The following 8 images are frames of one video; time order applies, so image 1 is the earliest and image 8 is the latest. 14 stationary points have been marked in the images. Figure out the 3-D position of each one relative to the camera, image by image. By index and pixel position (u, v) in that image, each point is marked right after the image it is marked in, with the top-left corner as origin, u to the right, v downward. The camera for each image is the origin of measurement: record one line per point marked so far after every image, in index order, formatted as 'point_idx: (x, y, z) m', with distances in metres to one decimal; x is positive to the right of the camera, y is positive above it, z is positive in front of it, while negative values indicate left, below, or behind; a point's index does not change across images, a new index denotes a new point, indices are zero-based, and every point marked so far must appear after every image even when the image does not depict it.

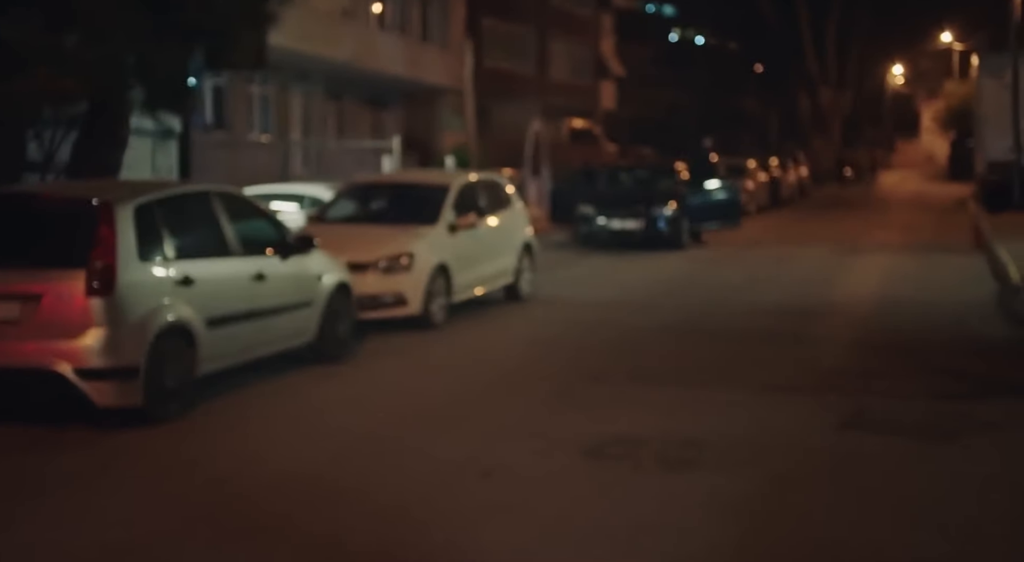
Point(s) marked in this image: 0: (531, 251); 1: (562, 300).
0: (+0.3, +0.4, +14.7) m
1: (+0.7, -0.2, +14.7) m
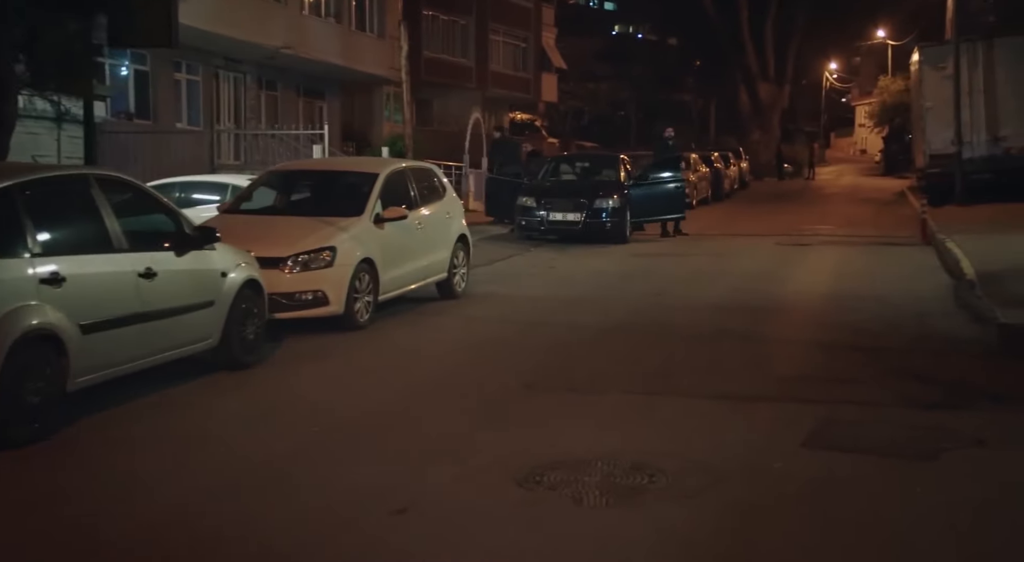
0: (-0.5, +0.4, +13.8) m
1: (-0.1, -0.2, +13.8) m
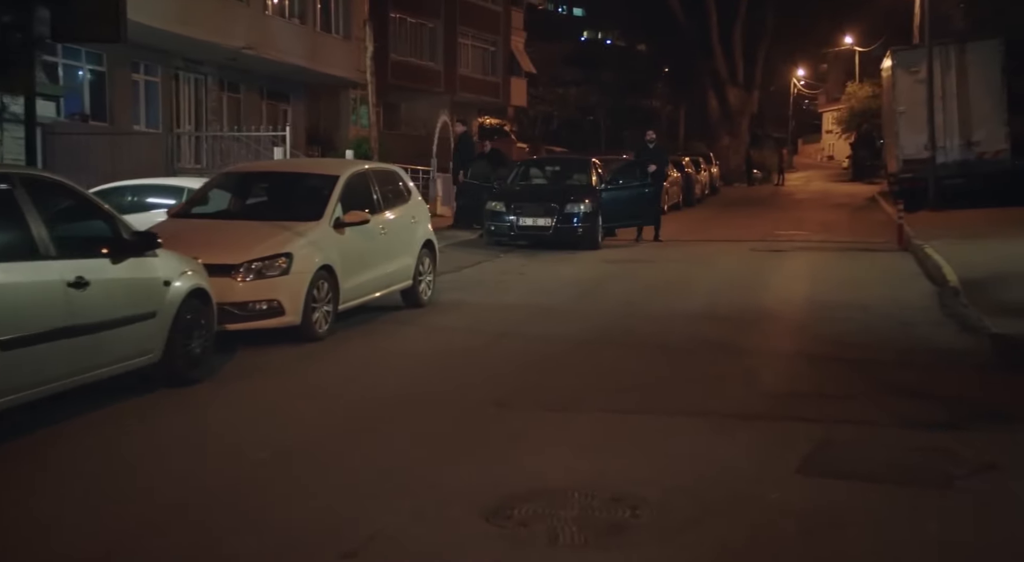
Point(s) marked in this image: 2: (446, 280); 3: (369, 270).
0: (-0.9, +0.3, +13.2) m
1: (-0.5, -0.3, +13.2) m
2: (-0.9, 0.0, +15.8) m
3: (-1.4, +0.1, +11.3) m
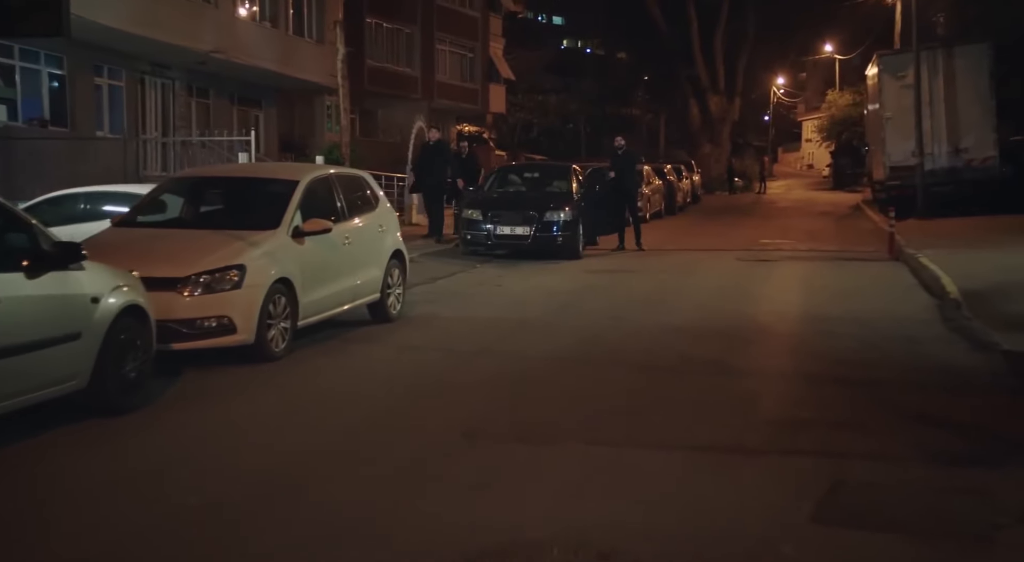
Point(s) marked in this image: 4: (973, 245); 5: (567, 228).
0: (-1.2, +0.2, +12.3) m
1: (-0.7, -0.4, +12.4) m
2: (-1.2, -0.1, +14.9) m
3: (-1.6, 0.0, +10.5) m
4: (+7.5, +0.6, +18.8) m
5: (+0.9, +0.9, +19.4) m
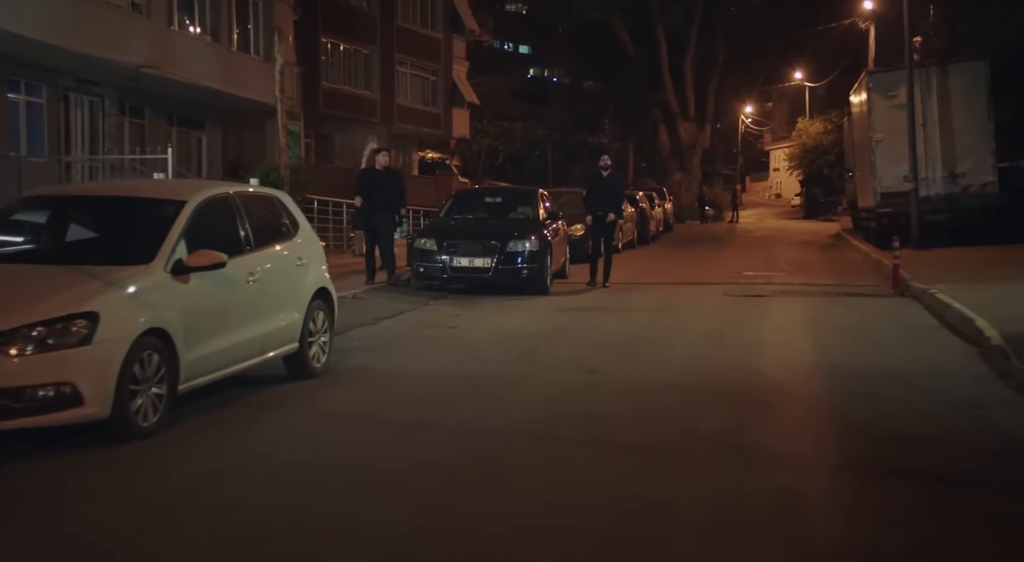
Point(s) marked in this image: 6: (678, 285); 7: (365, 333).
0: (-1.6, -0.2, +10.0) m
1: (-1.2, -0.8, +10.1) m
2: (-1.7, -0.6, +12.6) m
3: (-2.0, -0.4, +8.2) m
4: (+6.9, 0.0, +16.7) m
5: (+0.3, +0.3, +17.2) m
6: (+2.7, -0.1, +18.6) m
7: (-1.6, -0.6, +13.0) m
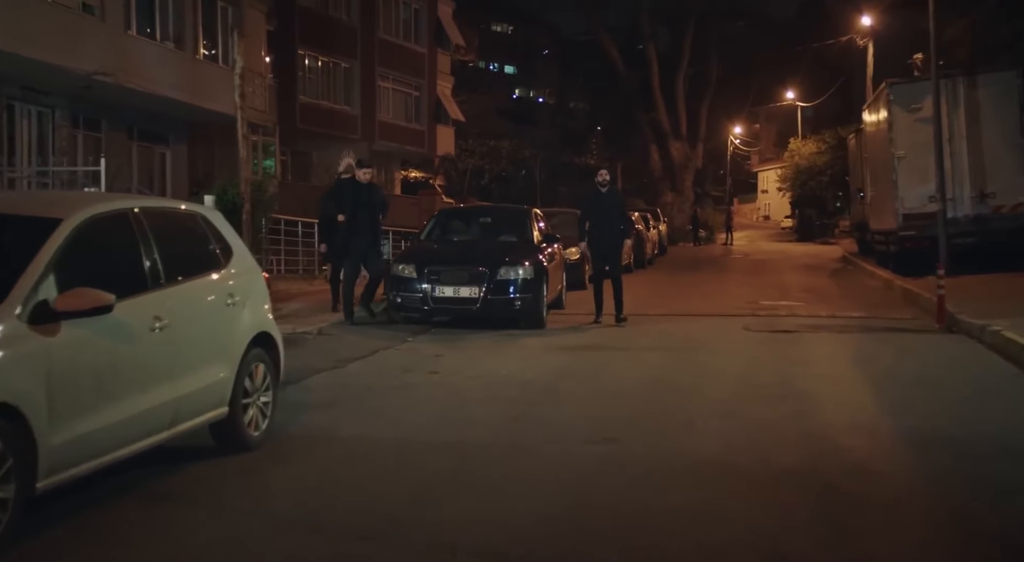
0: (-1.6, -0.5, +7.8) m
1: (-1.2, -1.1, +7.8) m
2: (-1.8, -0.9, +10.4) m
3: (-2.0, -0.6, +6.0) m
4: (+6.8, -0.4, +14.6) m
5: (+0.2, -0.1, +15.0) m
6: (+2.5, -0.5, +16.4) m
7: (-1.7, -0.9, +10.8) m
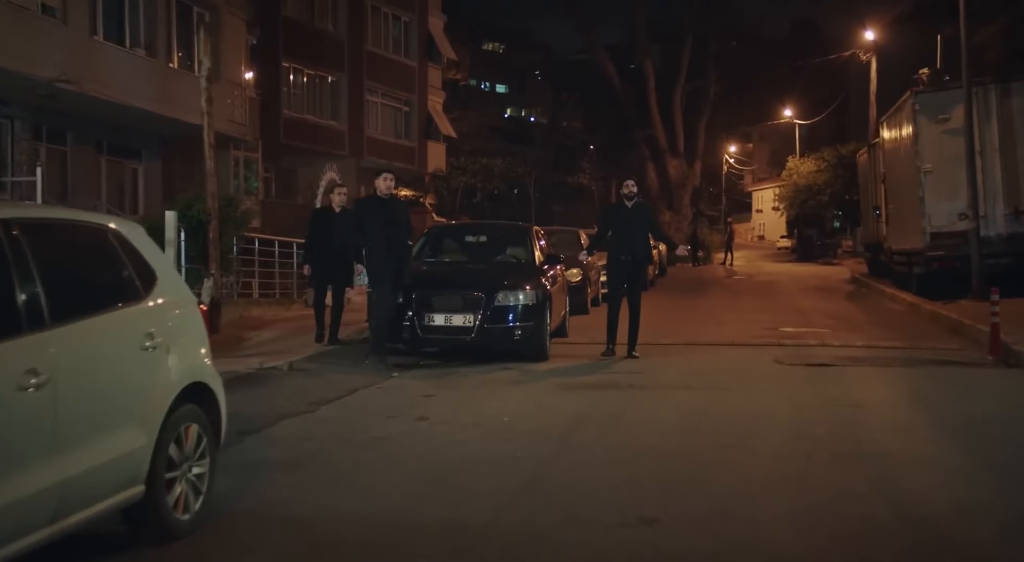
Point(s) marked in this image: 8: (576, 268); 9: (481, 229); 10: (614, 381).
0: (-1.5, -0.7, +6.0) m
1: (-1.1, -1.3, +6.1) m
2: (-1.7, -1.2, +8.6) m
3: (-1.9, -0.8, +4.2) m
4: (+6.8, -0.7, +12.9) m
5: (+0.2, -0.4, +13.2) m
6: (+2.5, -0.8, +14.7) m
7: (-1.7, -1.2, +9.0) m
8: (+1.1, +0.2, +18.9) m
9: (-0.4, +0.7, +15.1) m
10: (+1.0, -1.0, +11.5) m
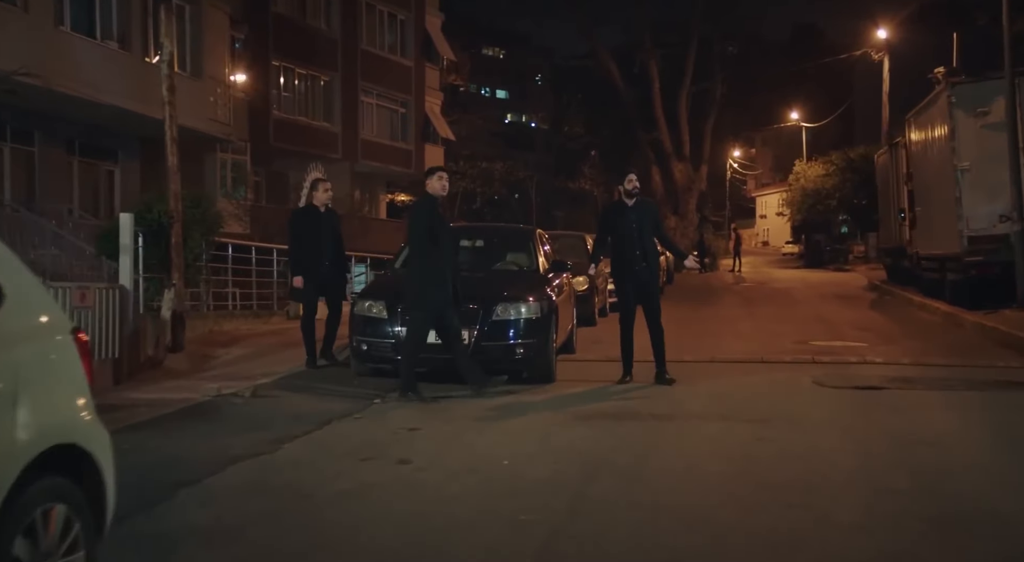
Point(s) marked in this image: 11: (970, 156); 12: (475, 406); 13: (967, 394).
0: (-1.5, -0.7, +4.3) m
1: (-1.1, -1.3, +4.3) m
2: (-1.7, -1.2, +6.9) m
3: (-1.9, -0.8, +2.5) m
4: (+6.8, -0.8, +11.2) m
5: (+0.2, -0.5, +11.5) m
6: (+2.5, -1.0, +12.9) m
7: (-1.7, -1.2, +7.3) m
8: (+1.1, +0.1, +17.2) m
9: (-0.4, +0.6, +13.4) m
10: (+1.0, -1.1, +9.7) m
11: (+7.6, +2.1, +19.3) m
12: (-0.3, -1.1, +10.0) m
13: (+4.3, -1.0, +10.7) m
